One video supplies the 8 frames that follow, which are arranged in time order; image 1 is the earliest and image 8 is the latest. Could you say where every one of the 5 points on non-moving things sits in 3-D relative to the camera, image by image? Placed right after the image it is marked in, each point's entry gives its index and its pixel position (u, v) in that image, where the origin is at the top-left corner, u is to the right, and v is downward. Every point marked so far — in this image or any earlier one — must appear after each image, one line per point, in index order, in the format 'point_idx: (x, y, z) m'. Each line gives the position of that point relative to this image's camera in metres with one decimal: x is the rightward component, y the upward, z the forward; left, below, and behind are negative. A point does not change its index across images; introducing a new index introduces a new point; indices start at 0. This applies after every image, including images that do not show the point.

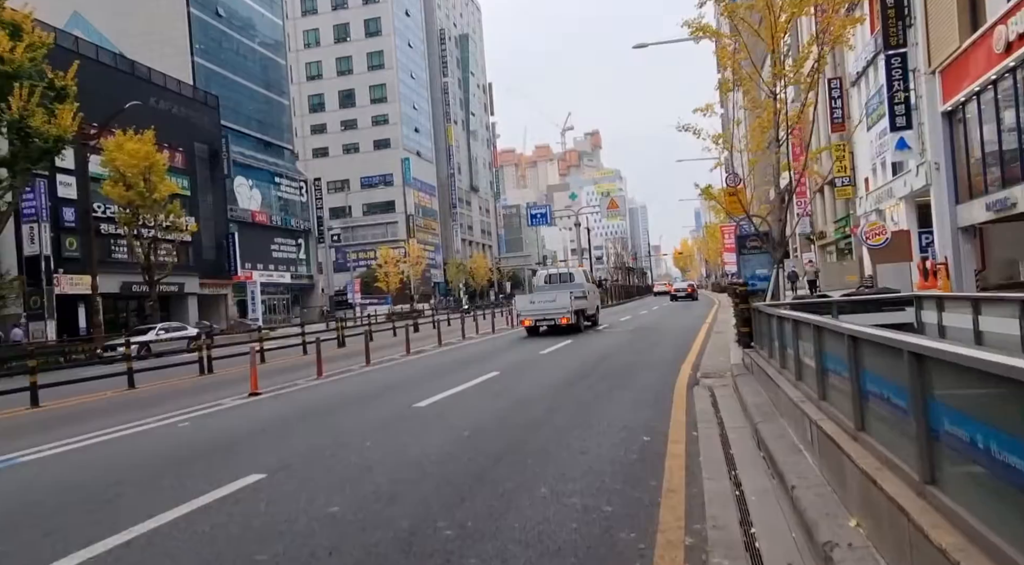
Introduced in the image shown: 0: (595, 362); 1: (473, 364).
0: (+1.6, -1.5, +14.2) m
1: (-0.8, -1.7, +14.6) m
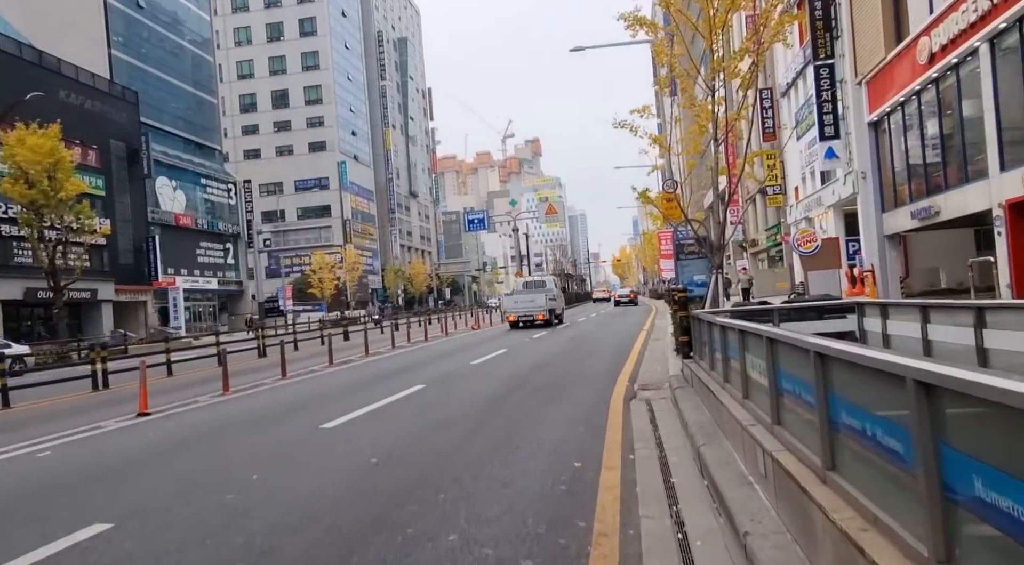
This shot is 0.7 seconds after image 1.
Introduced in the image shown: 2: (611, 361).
0: (+0.3, -1.6, +13.5) m
1: (-2.1, -1.8, +13.6) m
2: (+2.0, -1.6, +14.8) m
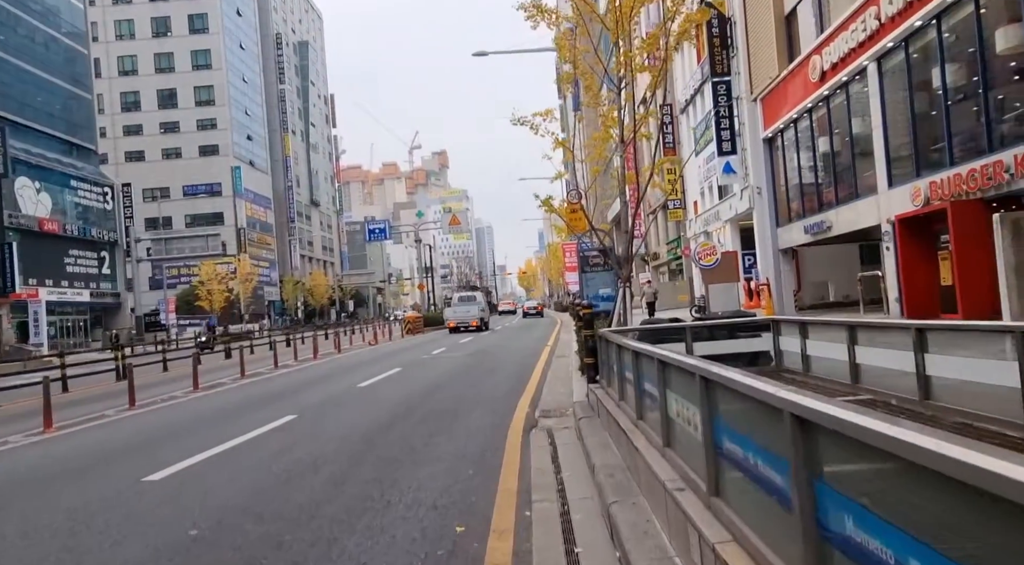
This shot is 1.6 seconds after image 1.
0: (-1.5, -1.9, +12.2) m
1: (-3.9, -2.0, +12.0) m
2: (0.0, -1.8, +13.7) m
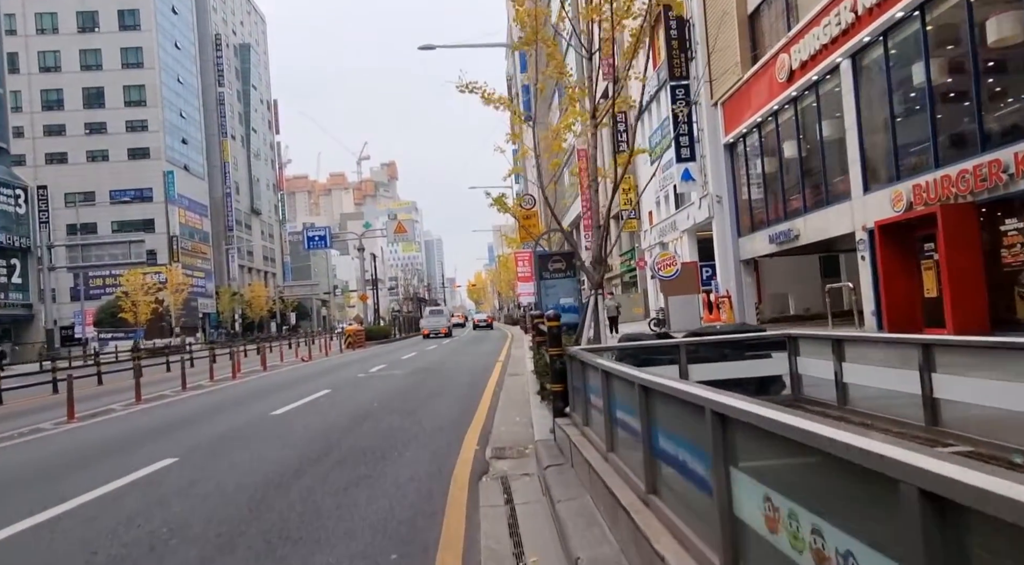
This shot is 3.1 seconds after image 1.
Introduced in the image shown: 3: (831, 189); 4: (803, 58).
0: (-2.2, -2.0, +10.0) m
1: (-4.6, -2.1, +9.7) m
2: (-0.8, -2.0, +11.7) m
3: (+8.4, +2.4, +19.4) m
4: (+7.7, +5.9, +19.6) m
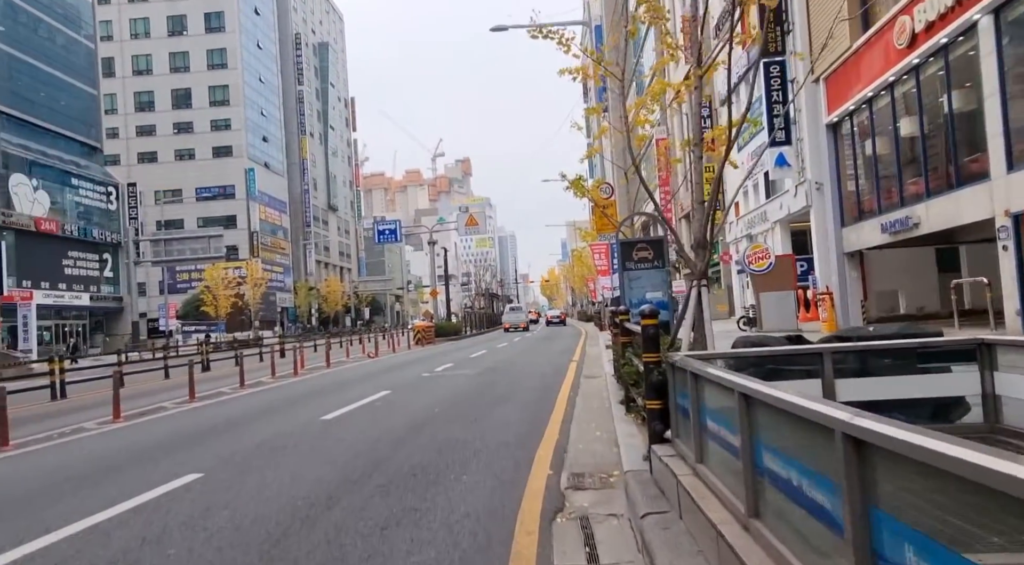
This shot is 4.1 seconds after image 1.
0: (-1.3, -1.8, +8.7) m
1: (-3.7, -1.9, +8.6) m
2: (+0.2, -1.8, +10.2) m
3: (+10.2, +2.5, +17.0) m
4: (+9.5, +6.0, +17.2) m
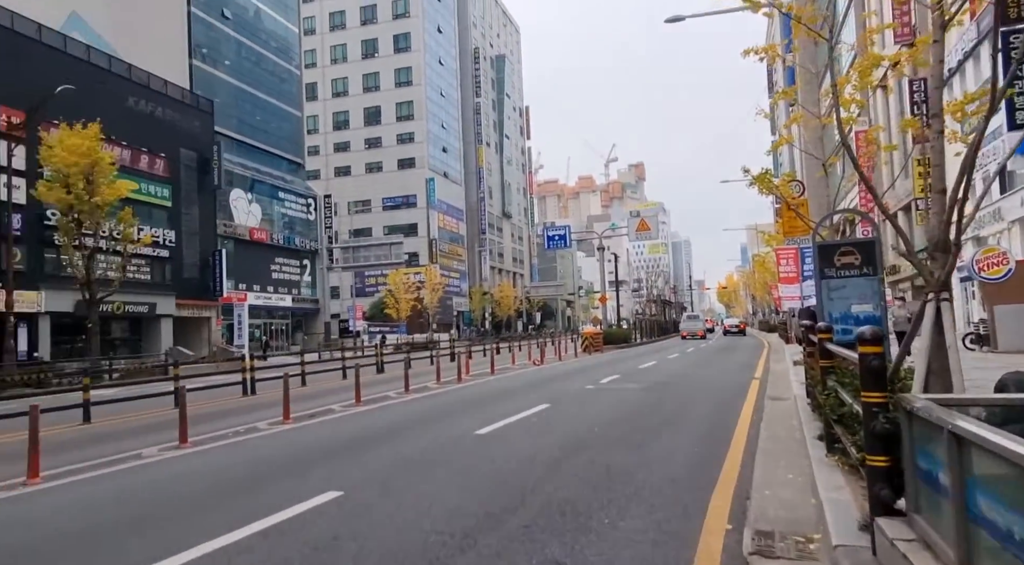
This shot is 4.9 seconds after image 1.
0: (+0.4, -1.9, +7.7) m
1: (-1.9, -2.0, +8.2) m
2: (+2.3, -1.9, +8.8) m
3: (+13.5, +2.3, +13.3) m
4: (+13.0, +5.8, +13.7) m
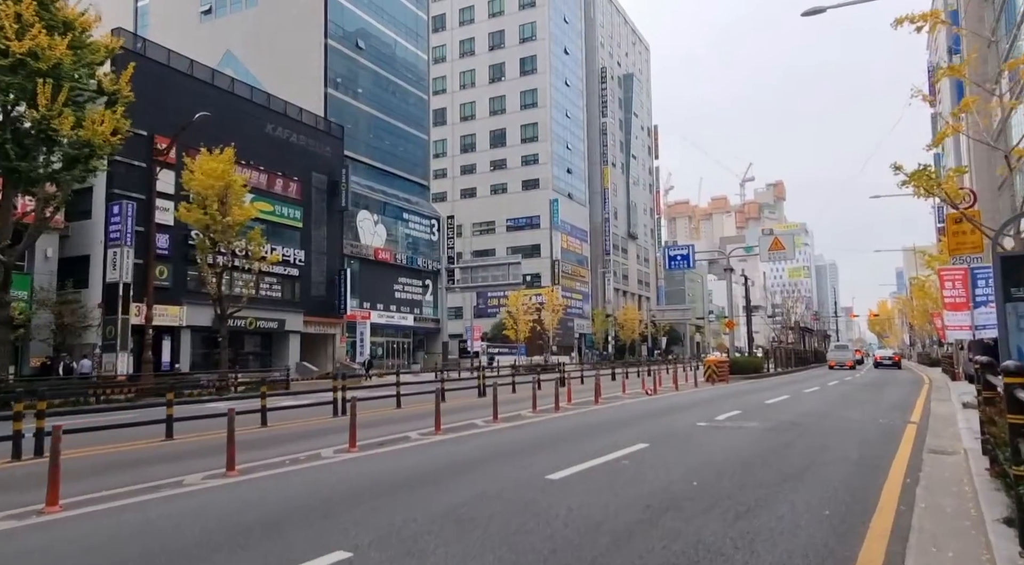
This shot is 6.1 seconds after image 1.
0: (+0.9, -2.0, +6.0) m
1: (-1.3, -2.1, +6.9) m
2: (+2.9, -2.1, +6.8) m
3: (+14.8, +1.8, +9.4) m
4: (+14.4, +5.3, +10.0) m
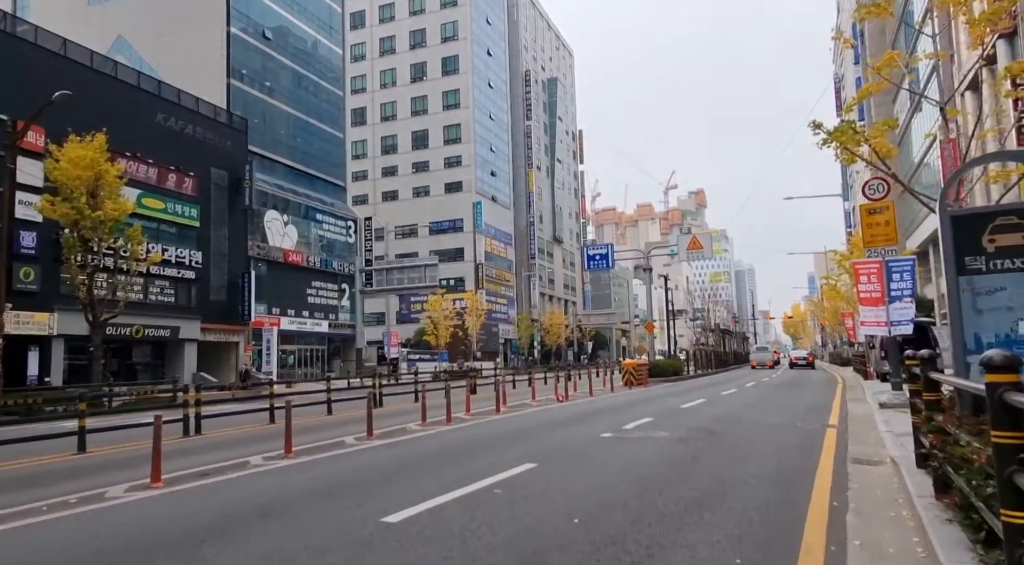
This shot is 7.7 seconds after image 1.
0: (-0.4, -1.8, +4.0) m
1: (-2.7, -1.9, +4.7) m
2: (+1.6, -1.9, +5.0) m
3: (+13.2, +2.1, +8.7) m
4: (+12.7, +5.6, +9.3) m
